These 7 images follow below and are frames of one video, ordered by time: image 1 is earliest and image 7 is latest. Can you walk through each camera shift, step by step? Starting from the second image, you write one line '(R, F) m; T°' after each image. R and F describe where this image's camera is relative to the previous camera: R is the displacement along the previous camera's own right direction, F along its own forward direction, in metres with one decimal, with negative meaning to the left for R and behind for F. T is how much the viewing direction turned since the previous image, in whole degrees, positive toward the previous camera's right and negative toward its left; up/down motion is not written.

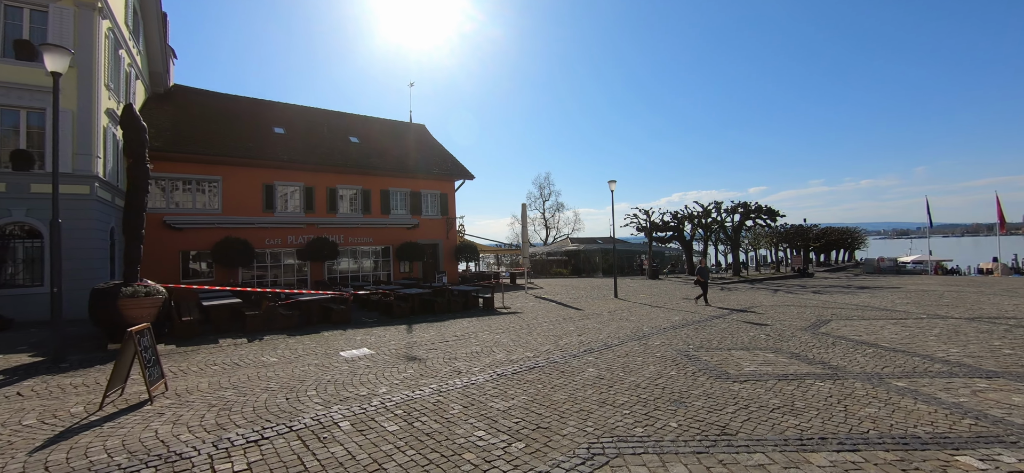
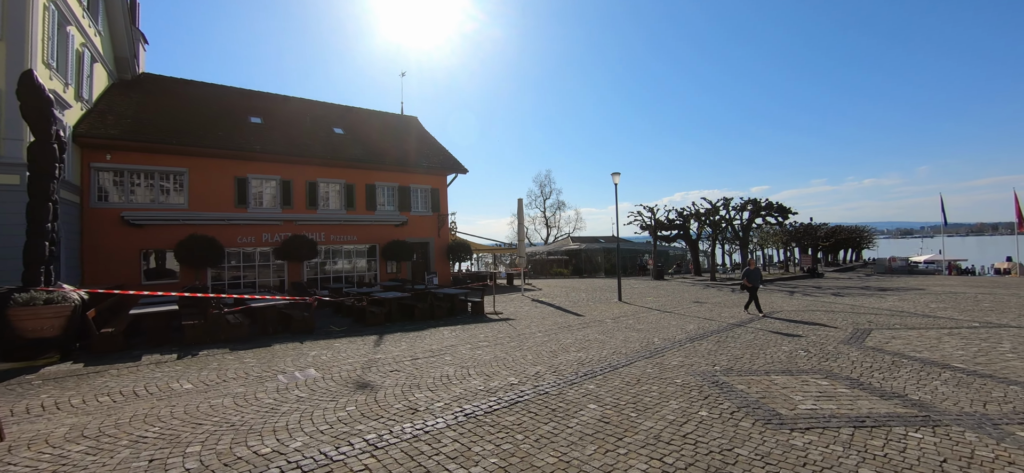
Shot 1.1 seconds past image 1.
(+0.3, +1.5) m; 0°
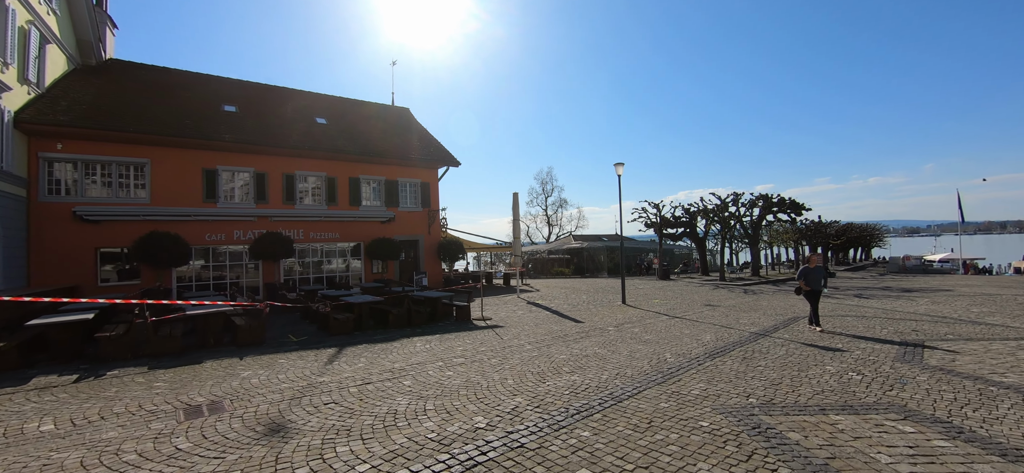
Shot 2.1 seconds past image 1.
(+0.4, +1.4) m; 0°
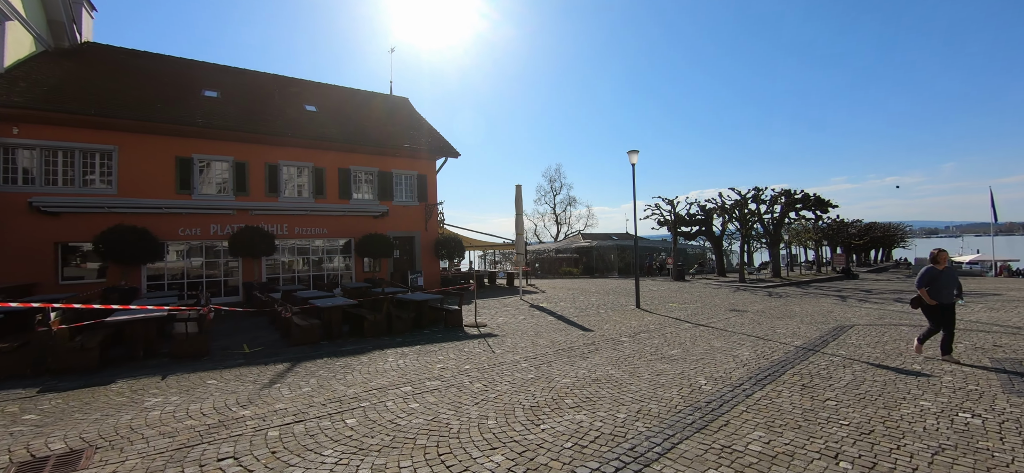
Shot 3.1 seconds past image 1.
(+0.2, +1.5) m; -1°
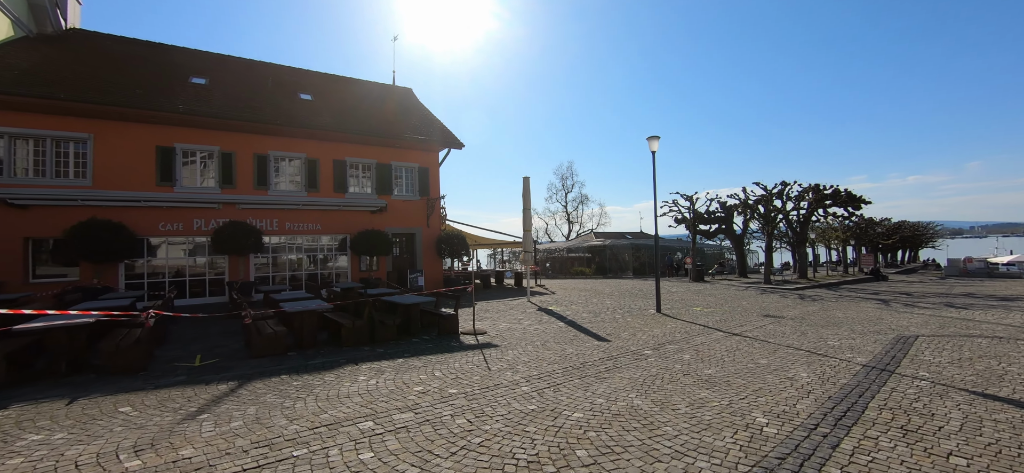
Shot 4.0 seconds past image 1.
(+0.2, +1.3) m; -2°
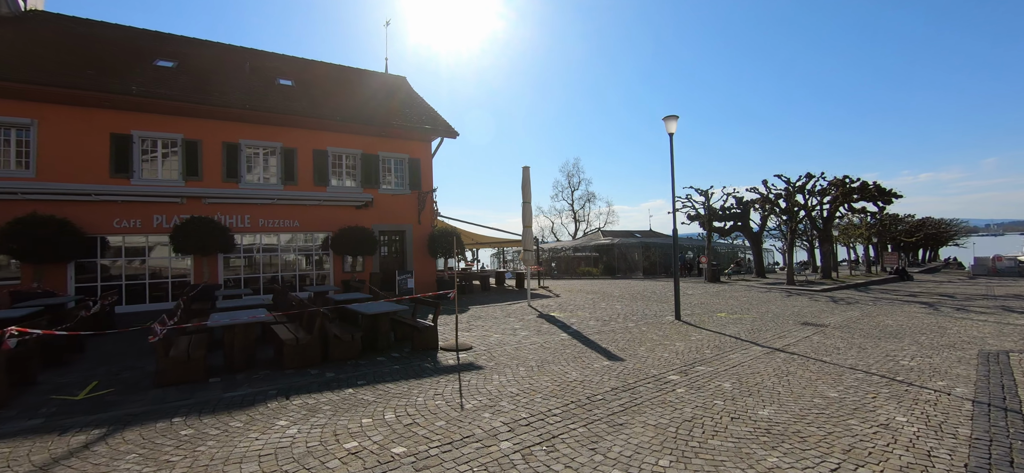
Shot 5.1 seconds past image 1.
(+0.3, +1.5) m; -1°
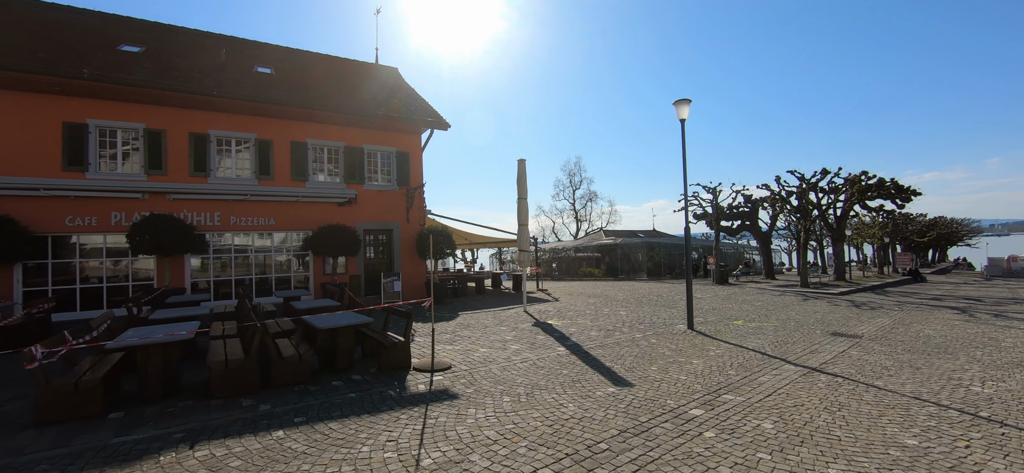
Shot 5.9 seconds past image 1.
(+0.2, +1.1) m; 0°
